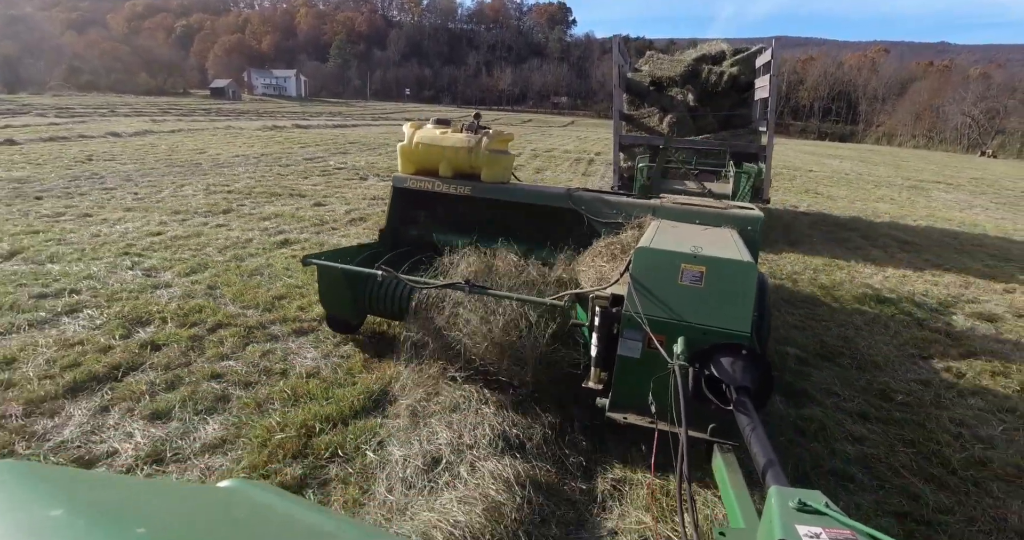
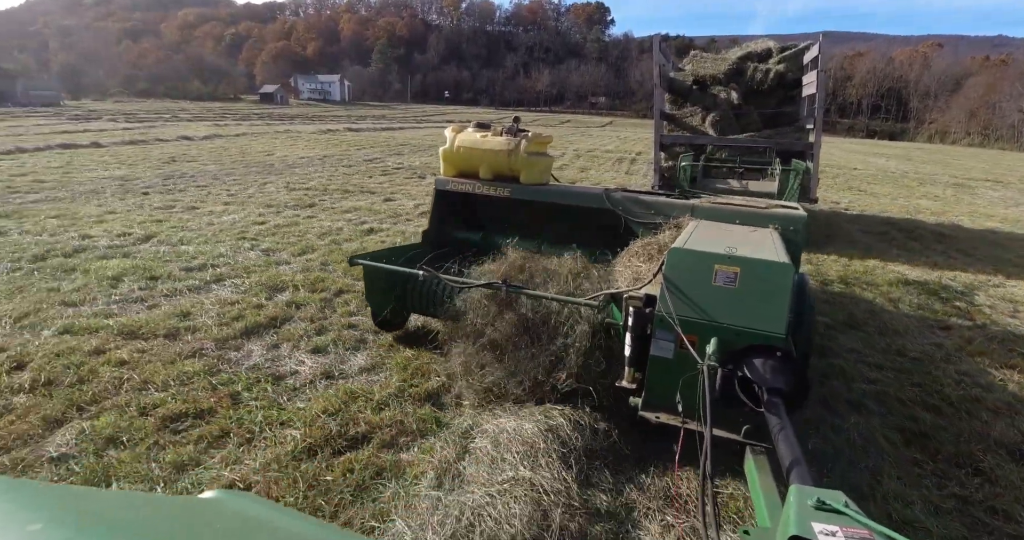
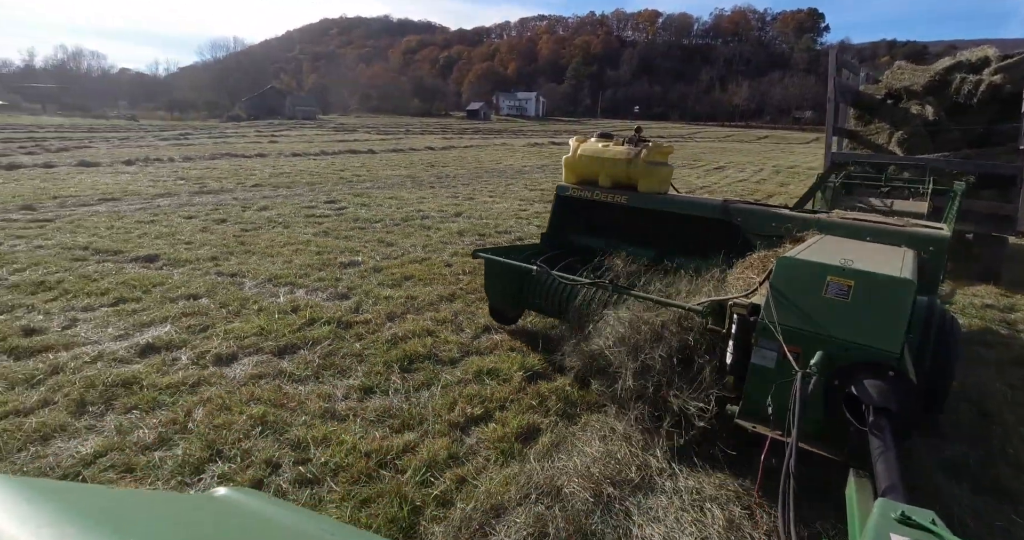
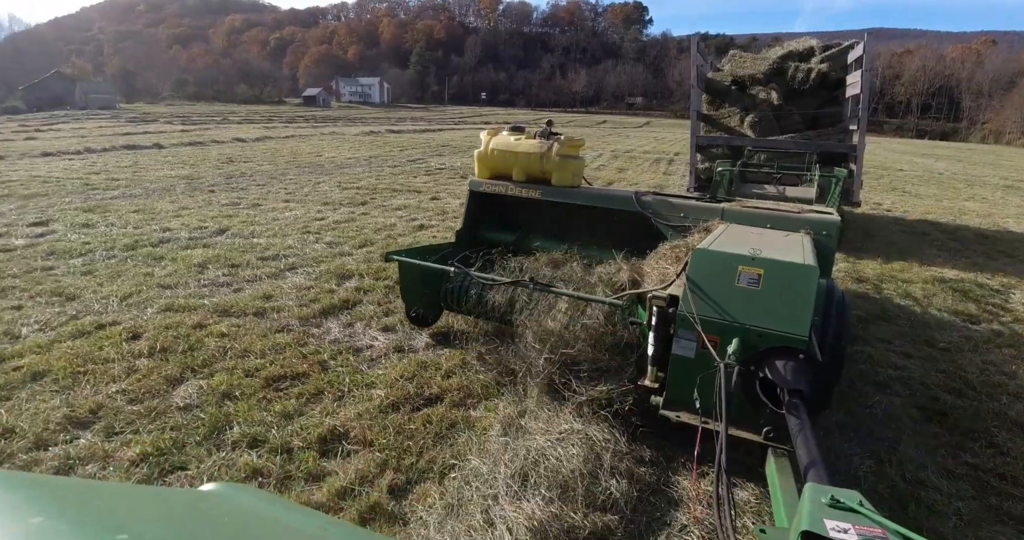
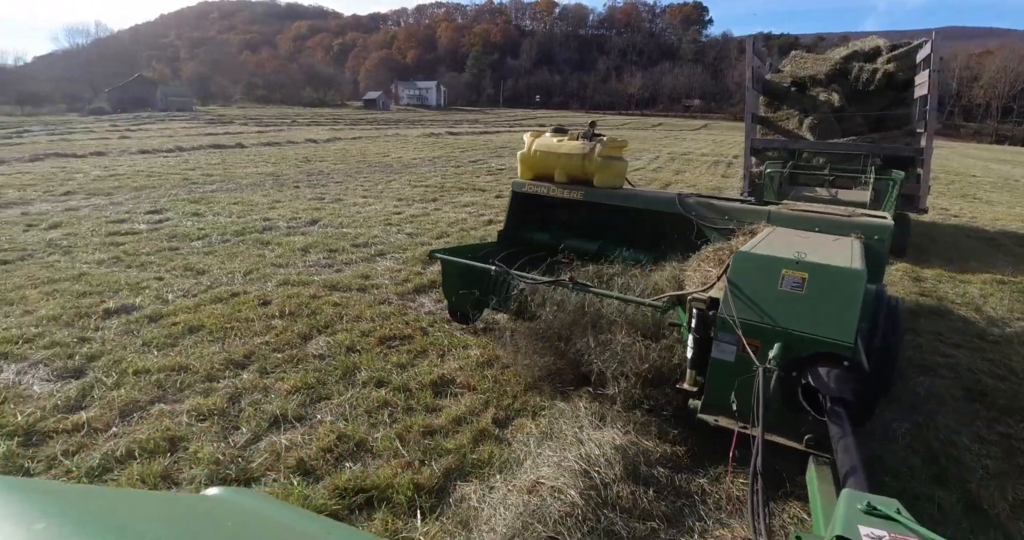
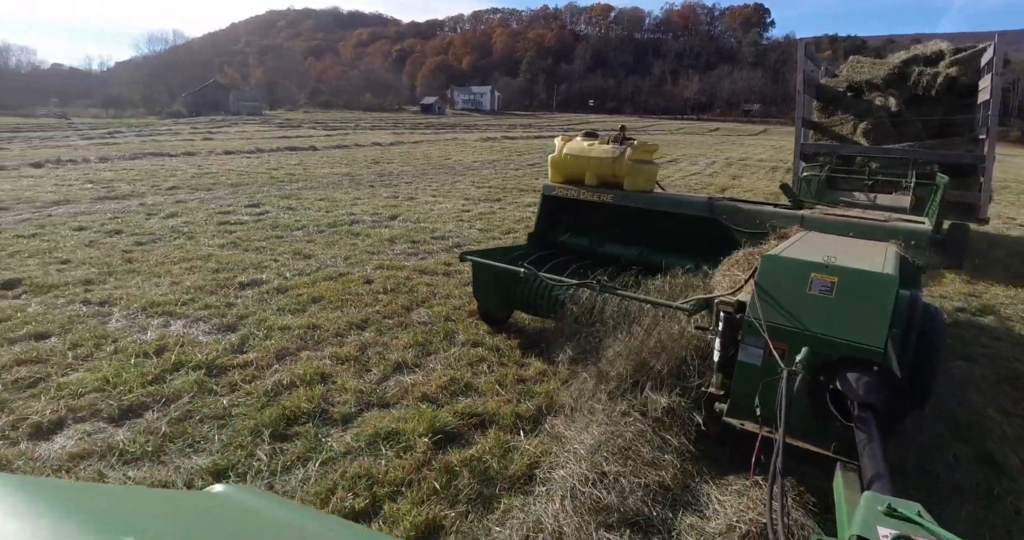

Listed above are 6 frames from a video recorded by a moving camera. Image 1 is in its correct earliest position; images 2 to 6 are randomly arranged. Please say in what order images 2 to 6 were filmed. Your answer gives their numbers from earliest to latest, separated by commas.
2, 4, 5, 6, 3
